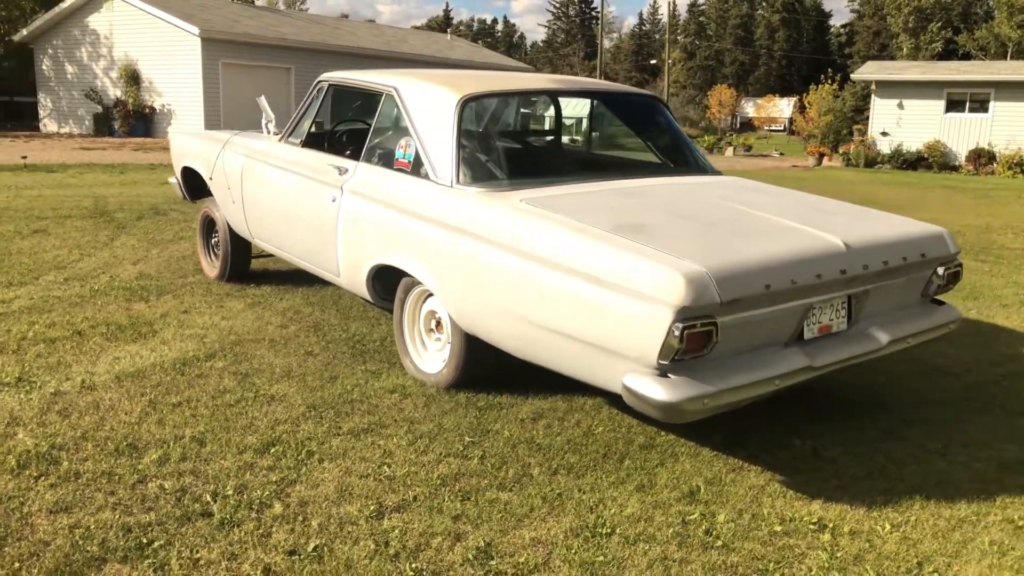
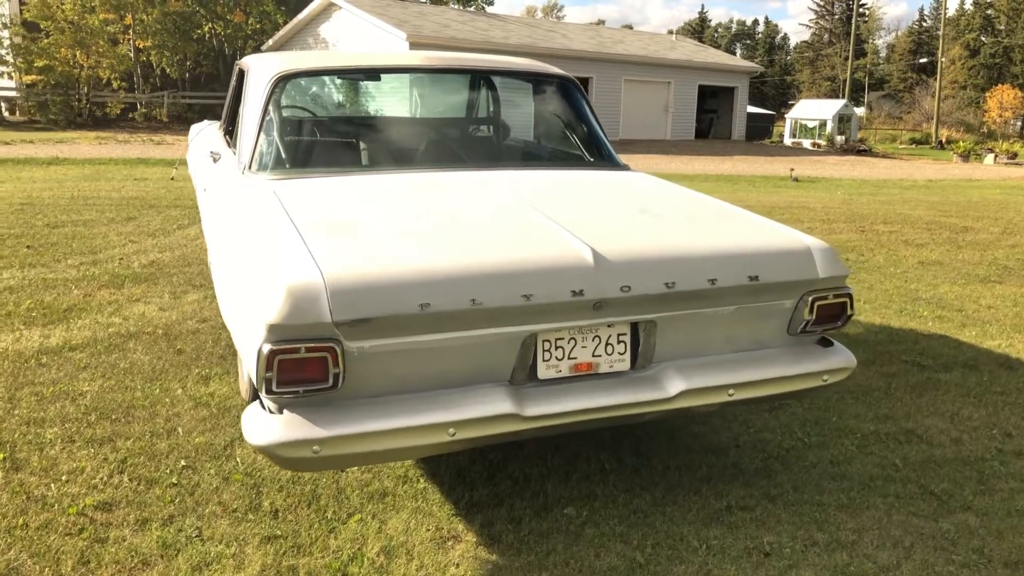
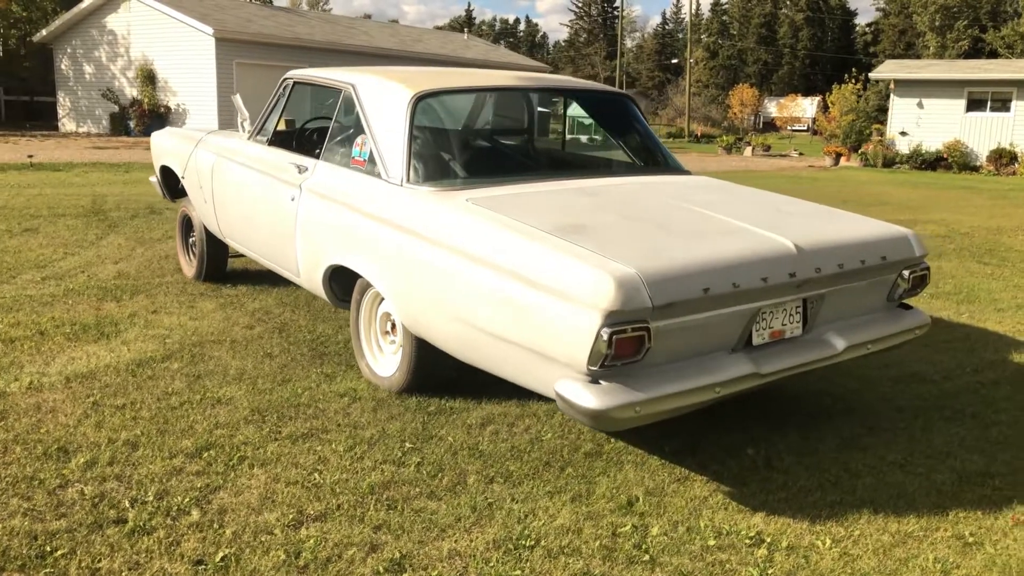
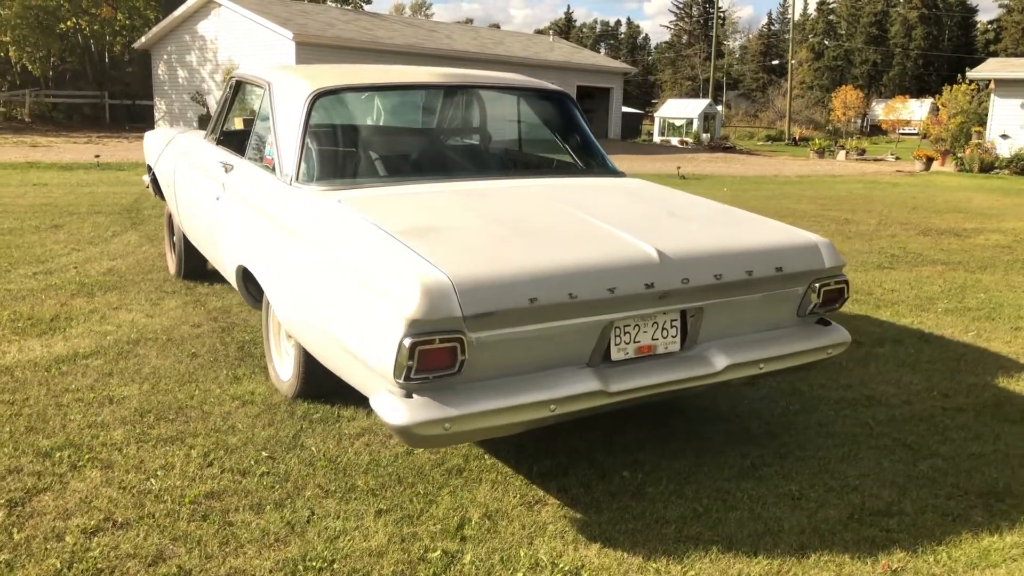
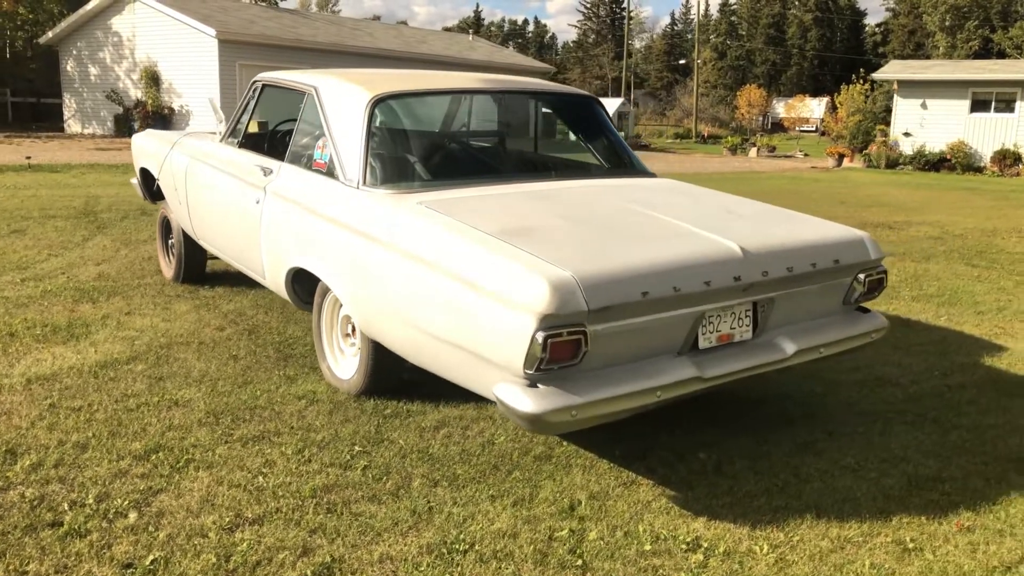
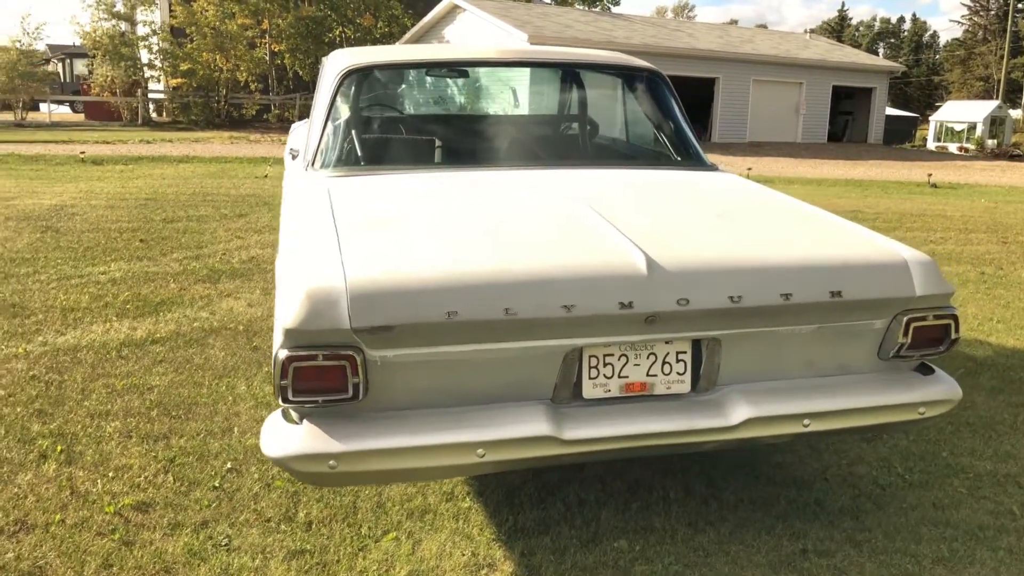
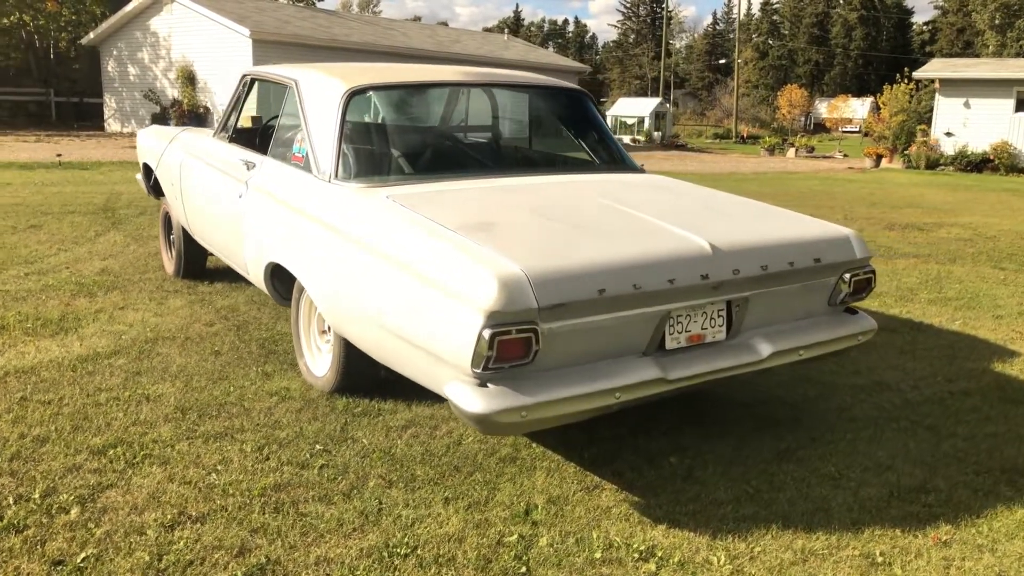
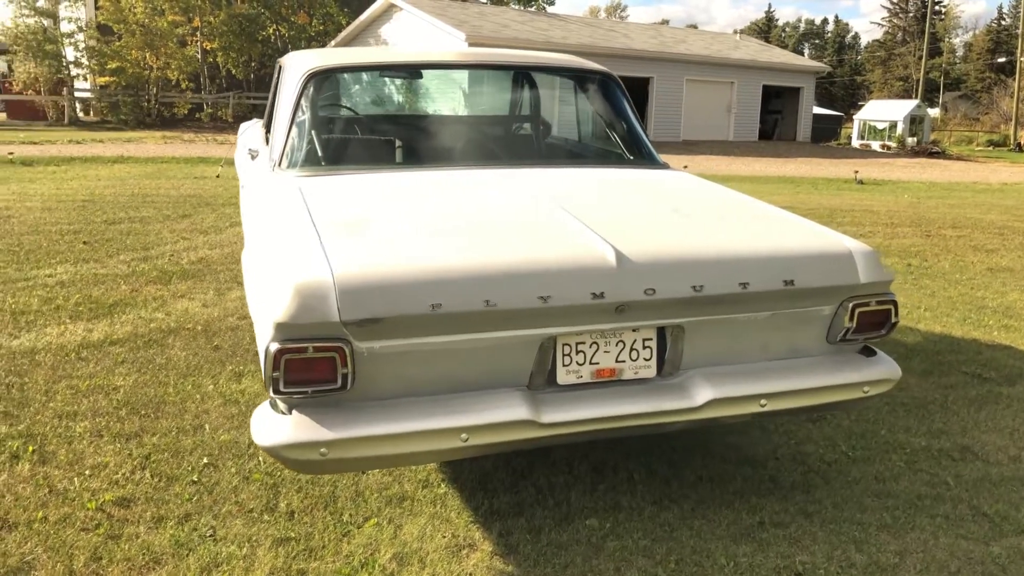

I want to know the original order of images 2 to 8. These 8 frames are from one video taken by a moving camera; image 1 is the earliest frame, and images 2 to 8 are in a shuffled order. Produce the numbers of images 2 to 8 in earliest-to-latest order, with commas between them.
3, 5, 7, 4, 2, 8, 6
